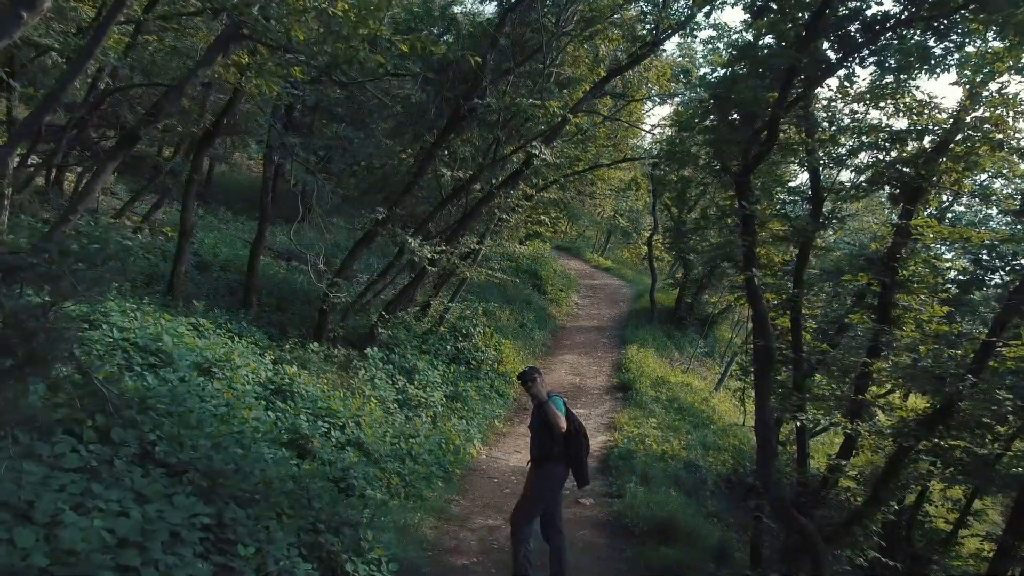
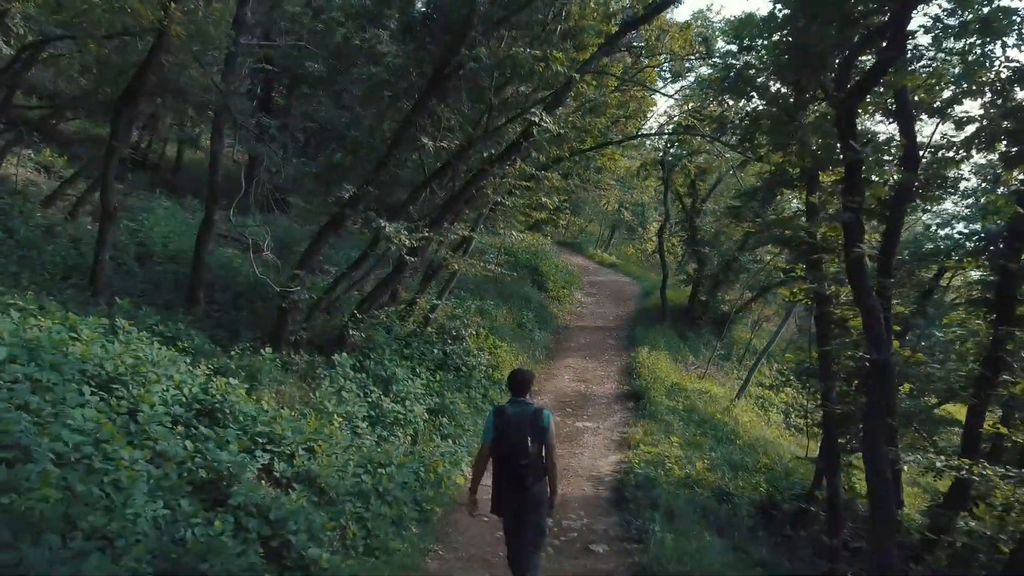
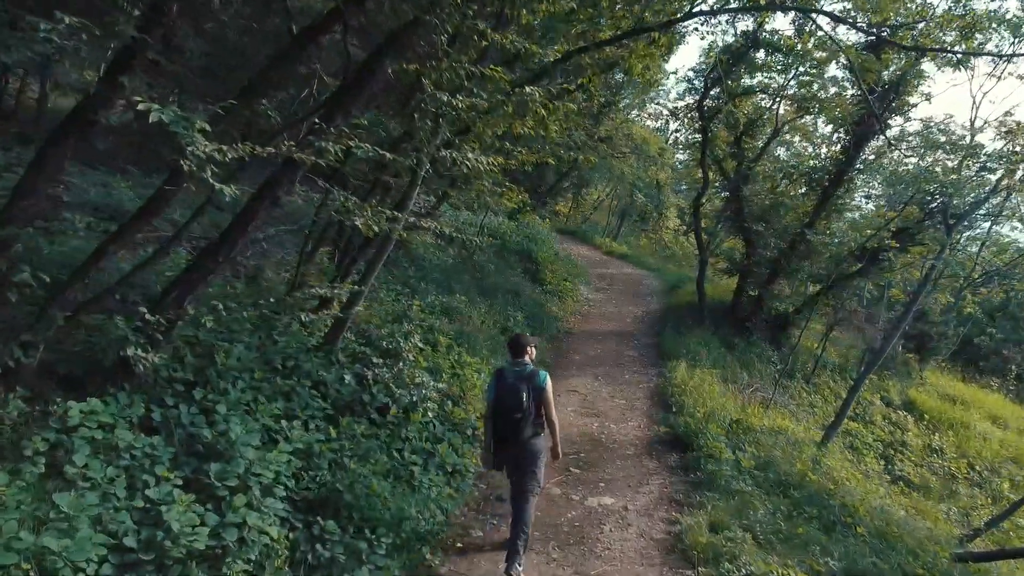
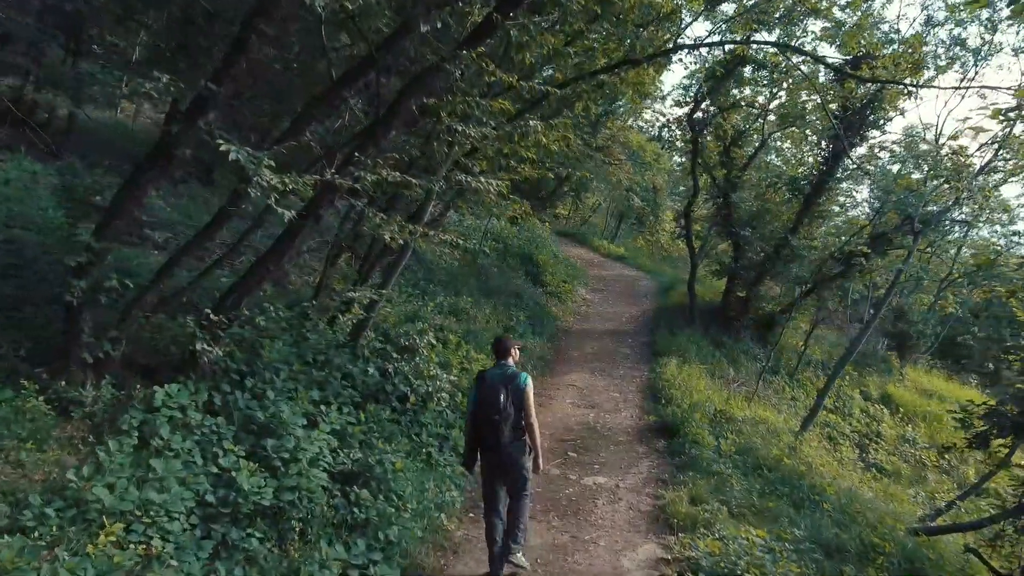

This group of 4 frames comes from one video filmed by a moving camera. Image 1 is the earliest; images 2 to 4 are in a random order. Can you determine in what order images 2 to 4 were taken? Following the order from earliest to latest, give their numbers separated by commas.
2, 4, 3
